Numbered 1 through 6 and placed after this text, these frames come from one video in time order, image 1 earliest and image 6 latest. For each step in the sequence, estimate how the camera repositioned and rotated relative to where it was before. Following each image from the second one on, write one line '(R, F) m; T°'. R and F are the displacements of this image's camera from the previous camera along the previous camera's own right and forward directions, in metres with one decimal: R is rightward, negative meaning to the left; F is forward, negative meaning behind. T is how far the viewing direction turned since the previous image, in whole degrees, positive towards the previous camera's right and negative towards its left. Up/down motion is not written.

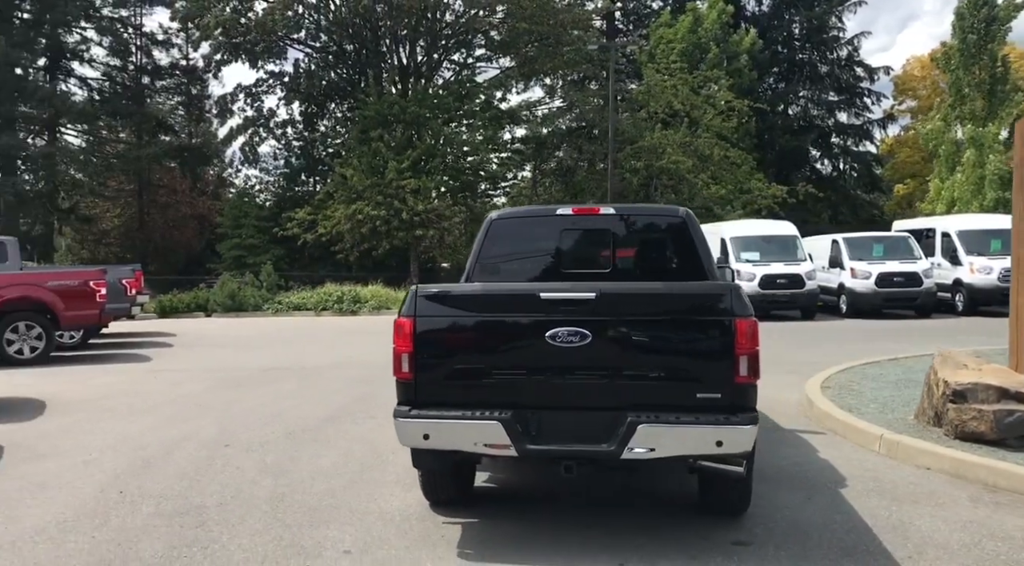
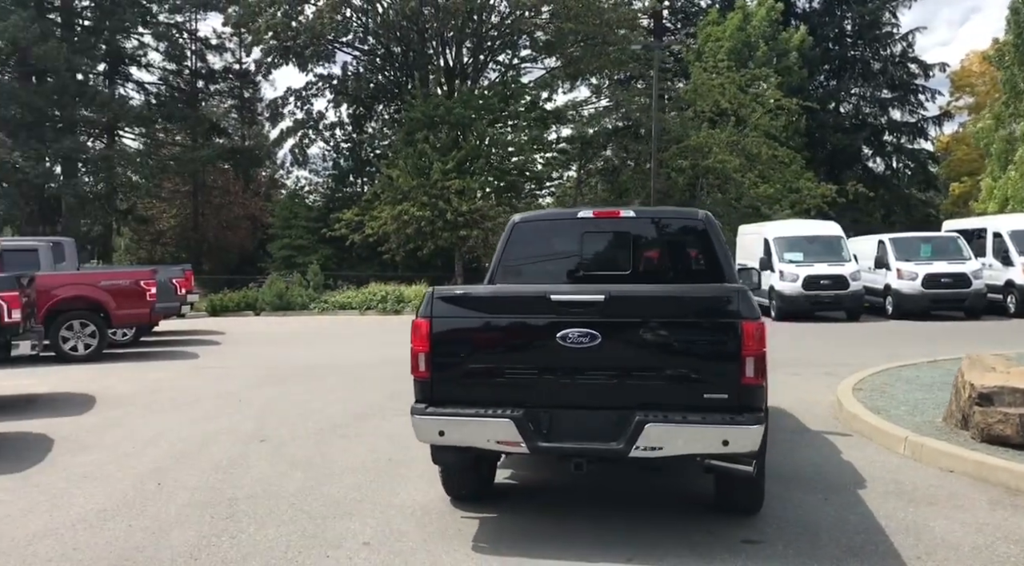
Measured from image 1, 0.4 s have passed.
(+0.2, -0.1) m; -3°
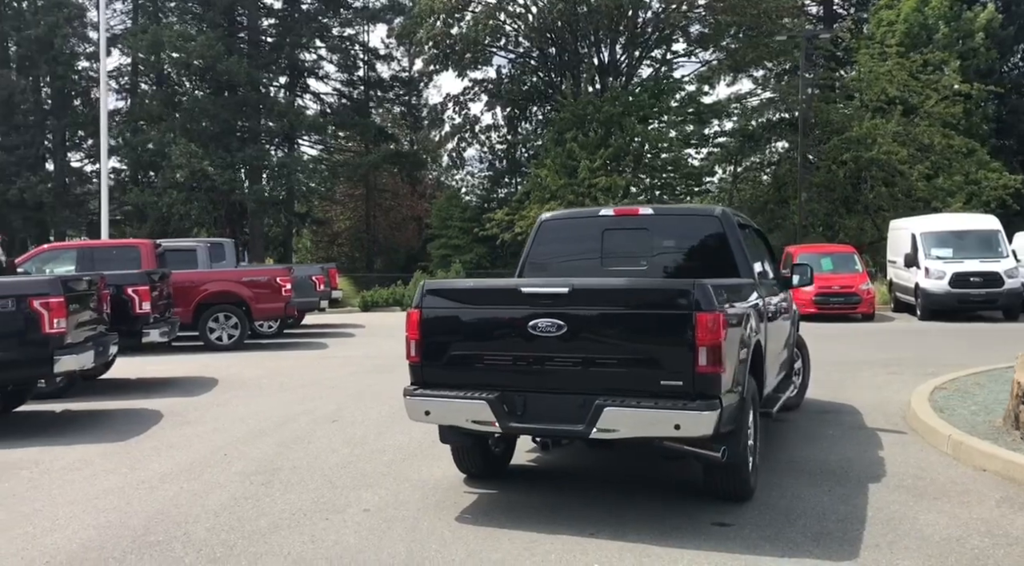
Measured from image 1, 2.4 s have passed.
(+1.1, -0.3) m; -11°
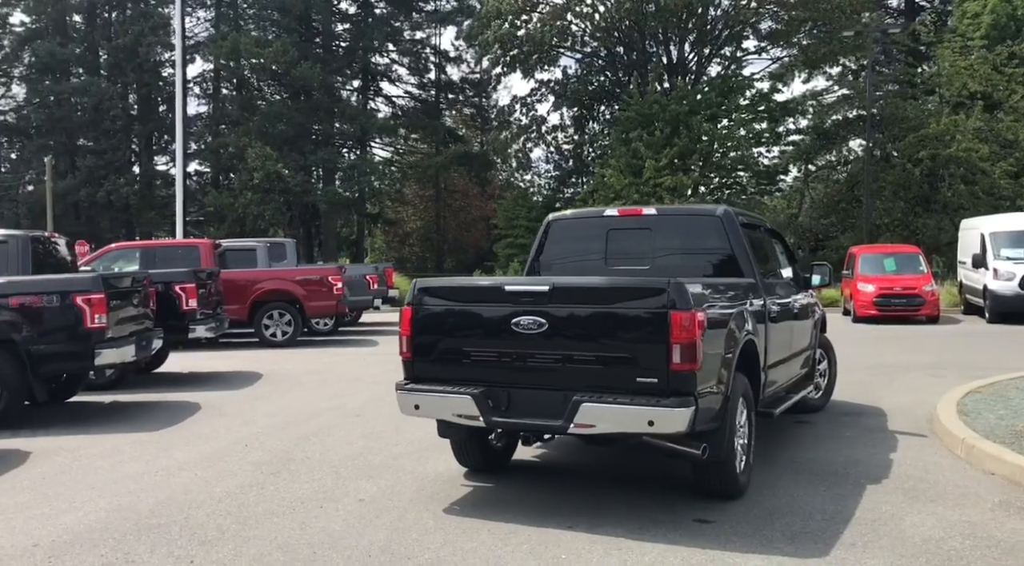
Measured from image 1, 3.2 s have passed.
(+0.5, -0.1) m; -5°
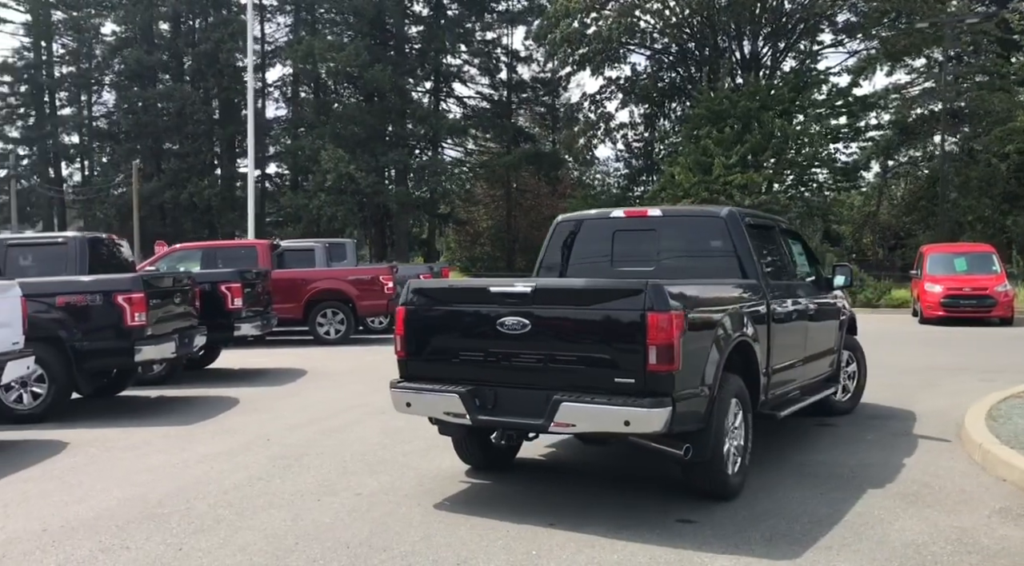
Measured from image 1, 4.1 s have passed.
(+0.5, -0.1) m; -5°
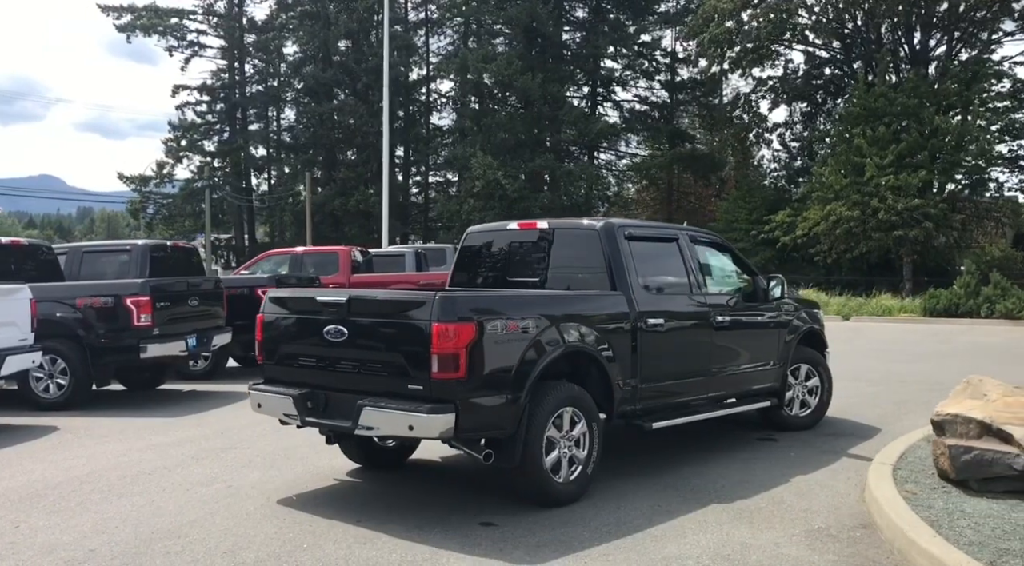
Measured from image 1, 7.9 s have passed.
(+2.3, 0.0) m; -11°
